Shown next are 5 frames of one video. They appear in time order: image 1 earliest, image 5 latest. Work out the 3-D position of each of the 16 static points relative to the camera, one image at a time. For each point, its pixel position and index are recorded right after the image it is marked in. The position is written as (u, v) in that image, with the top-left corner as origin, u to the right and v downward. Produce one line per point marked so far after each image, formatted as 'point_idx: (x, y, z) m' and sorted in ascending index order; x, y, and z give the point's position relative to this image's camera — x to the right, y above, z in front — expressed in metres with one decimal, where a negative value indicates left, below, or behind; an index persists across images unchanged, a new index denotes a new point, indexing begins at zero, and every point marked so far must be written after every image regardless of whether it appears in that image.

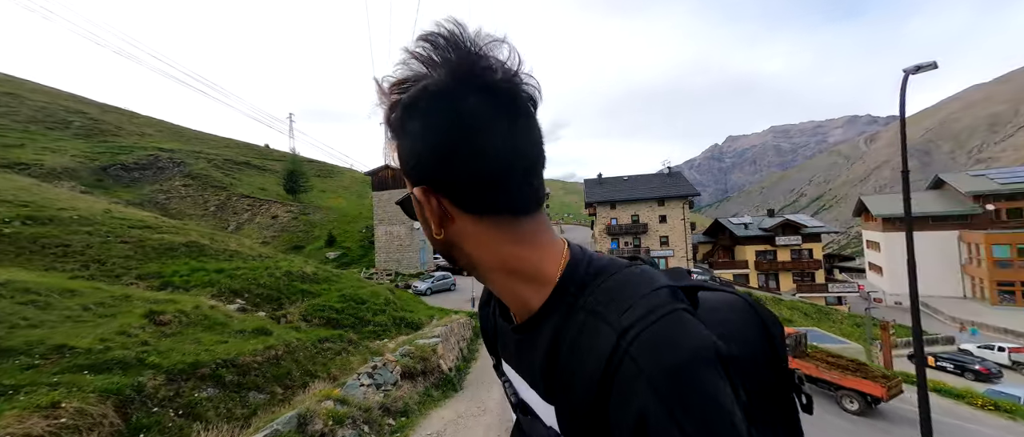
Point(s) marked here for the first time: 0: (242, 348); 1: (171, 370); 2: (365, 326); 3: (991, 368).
0: (-5.7, -2.8, +7.6) m
1: (-5.7, -2.6, +6.0) m
2: (-6.3, -4.7, +15.2) m
3: (+22.6, -7.0, +16.6) m
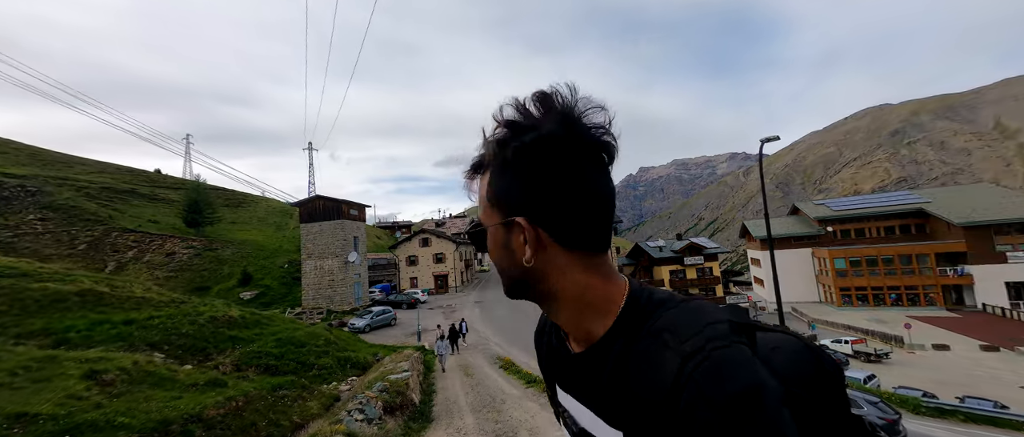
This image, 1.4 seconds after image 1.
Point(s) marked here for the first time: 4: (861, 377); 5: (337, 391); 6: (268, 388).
0: (-6.4, -3.8, +7.3) m
1: (-6.0, -3.4, +5.8) m
2: (-8.3, -6.3, +14.5) m
3: (+19.8, -8.4, +21.2) m
4: (+17.4, -8.0, +17.6) m
5: (-5.8, -5.8, +11.5) m
6: (-6.6, -4.6, +9.5) m
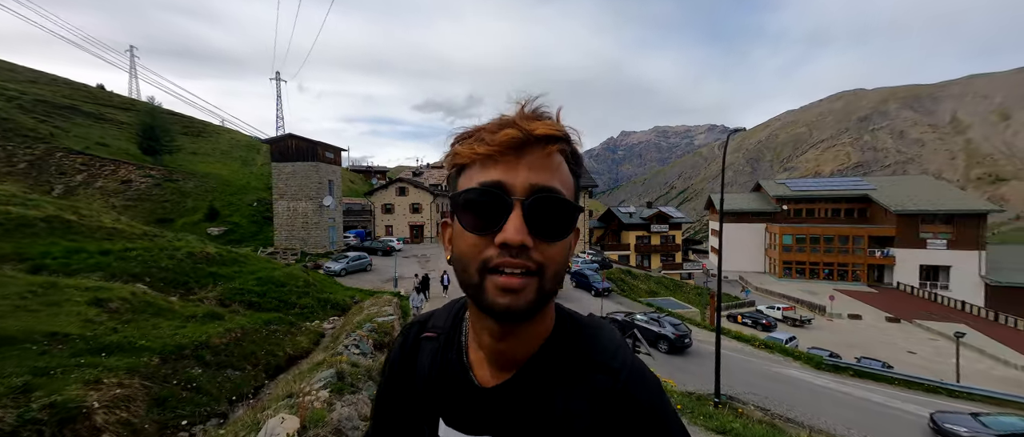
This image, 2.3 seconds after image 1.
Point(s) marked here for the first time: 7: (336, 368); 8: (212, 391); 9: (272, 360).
0: (-6.9, -2.5, +8.0) m
1: (-6.4, -2.5, +6.5) m
2: (-9.6, -3.9, +15.3) m
3: (+17.9, -7.1, +24.3) m
4: (+15.8, -7.0, +20.5) m
5: (-6.8, -4.0, +12.5) m
6: (-7.3, -3.1, +10.3) m
7: (-3.4, -3.1, +7.3) m
8: (-5.9, -3.5, +7.2) m
9: (-5.9, -3.5, +8.7) m
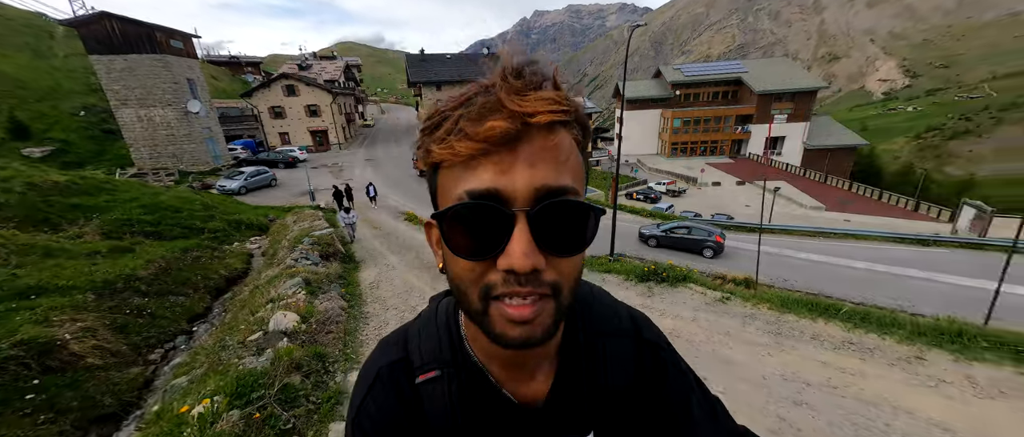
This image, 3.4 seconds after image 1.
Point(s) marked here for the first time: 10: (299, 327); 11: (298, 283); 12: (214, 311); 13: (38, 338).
0: (-8.4, -1.0, +7.6) m
1: (-7.5, -1.3, +6.2) m
2: (-12.6, -0.6, +14.2) m
3: (+12.0, +2.1, +29.5) m
4: (+10.9, +0.9, +25.5) m
5: (-9.2, -1.1, +12.2) m
6: (-9.3, -0.9, +9.8) m
7: (-4.7, -1.2, +7.9) m
8: (-7.1, -2.0, +7.3) m
9: (-7.5, -1.6, +8.7) m
10: (-3.7, -1.8, +6.3) m
11: (-4.6, -1.3, +7.7) m
12: (-6.8, -2.1, +8.1) m
13: (-6.6, -1.7, +4.8) m
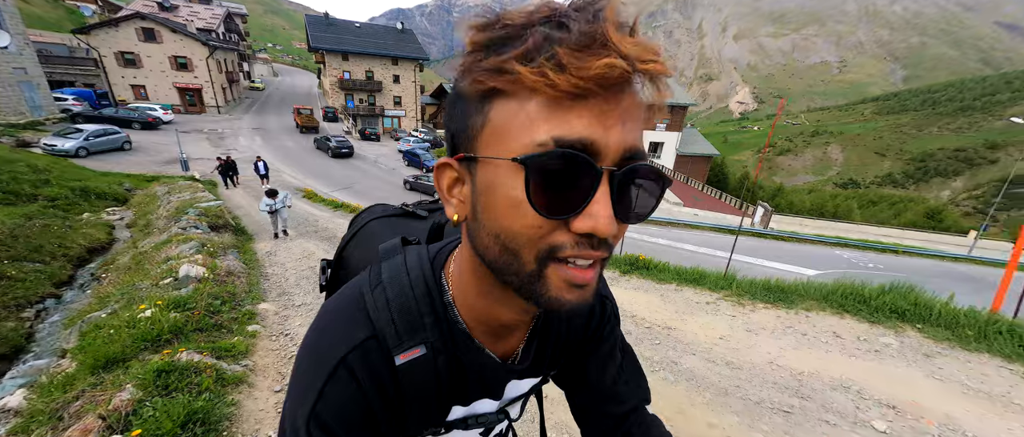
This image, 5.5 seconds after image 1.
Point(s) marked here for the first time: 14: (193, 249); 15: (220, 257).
0: (-10.8, -0.2, +6.9) m
1: (-9.7, -0.5, +5.8) m
2: (-16.5, +0.7, +12.3) m
3: (+3.7, +3.2, +32.9) m
4: (+3.5, +1.8, +28.8) m
5: (-12.8, 0.0, +11.2) m
6: (-12.3, +0.1, +8.7) m
7: (-7.4, -0.6, +8.1) m
8: (-9.6, -1.2, +7.0) m
9: (-10.3, -0.7, +8.2) m
10: (-6.0, -1.2, +6.8) m
11: (-7.2, -0.7, +7.9) m
12: (-9.5, -1.3, +7.8) m
13: (-8.5, -1.0, +4.6) m
14: (-7.0, -0.8, +7.7) m
15: (-6.5, -1.0, +7.6) m
